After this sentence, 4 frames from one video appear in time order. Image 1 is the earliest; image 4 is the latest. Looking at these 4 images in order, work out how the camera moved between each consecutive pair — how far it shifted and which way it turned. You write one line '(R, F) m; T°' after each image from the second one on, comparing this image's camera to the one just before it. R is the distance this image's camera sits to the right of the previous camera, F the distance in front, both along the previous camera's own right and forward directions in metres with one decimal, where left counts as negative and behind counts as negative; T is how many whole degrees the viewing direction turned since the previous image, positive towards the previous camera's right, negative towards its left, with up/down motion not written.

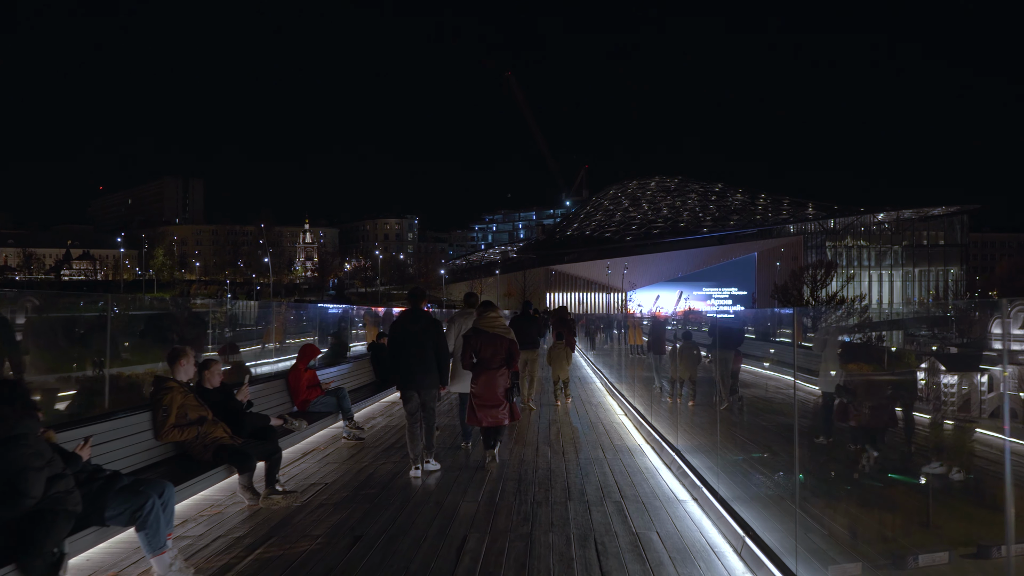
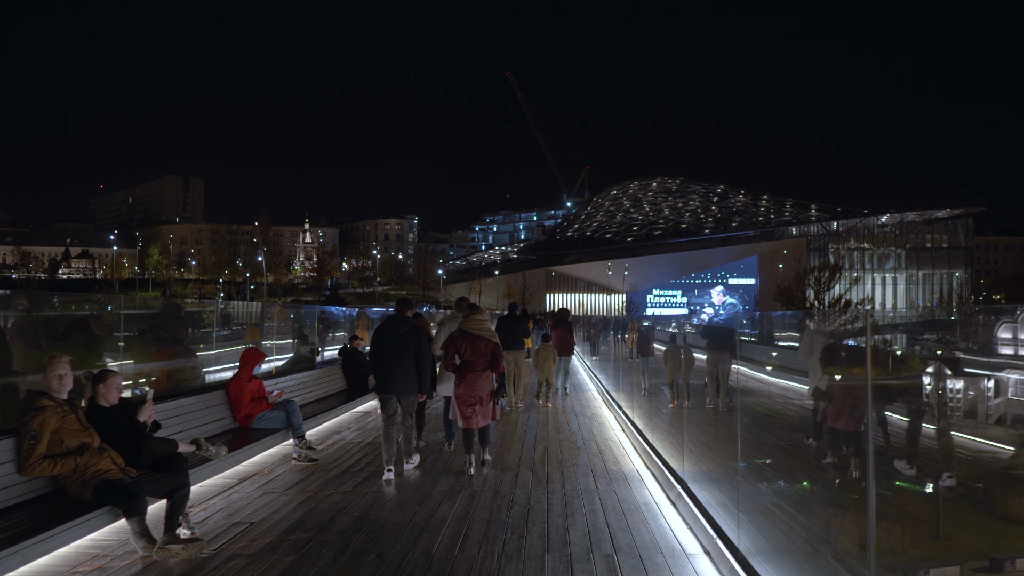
(+0.2, +1.2) m; 0°
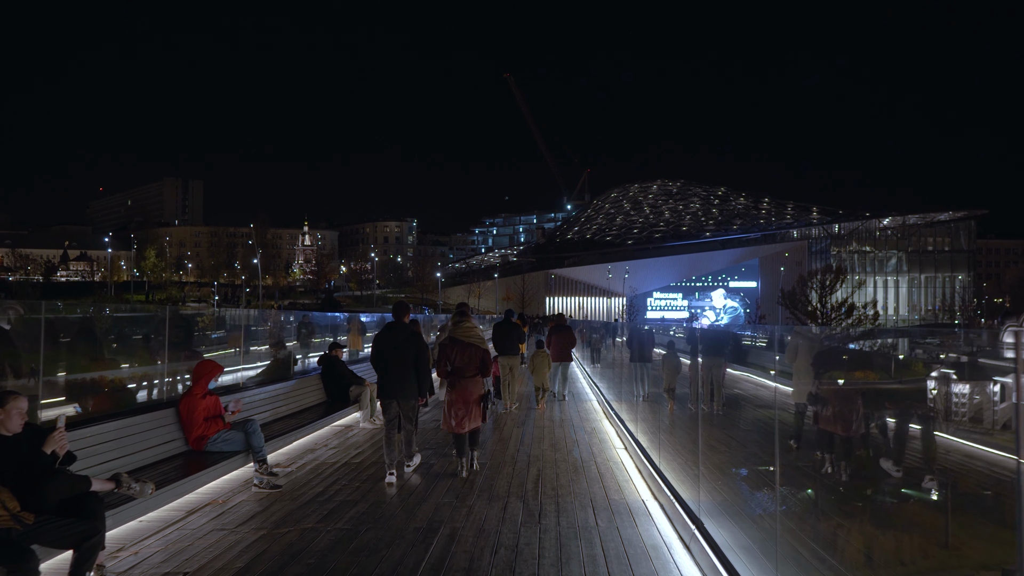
(+0.1, +0.9) m; 0°
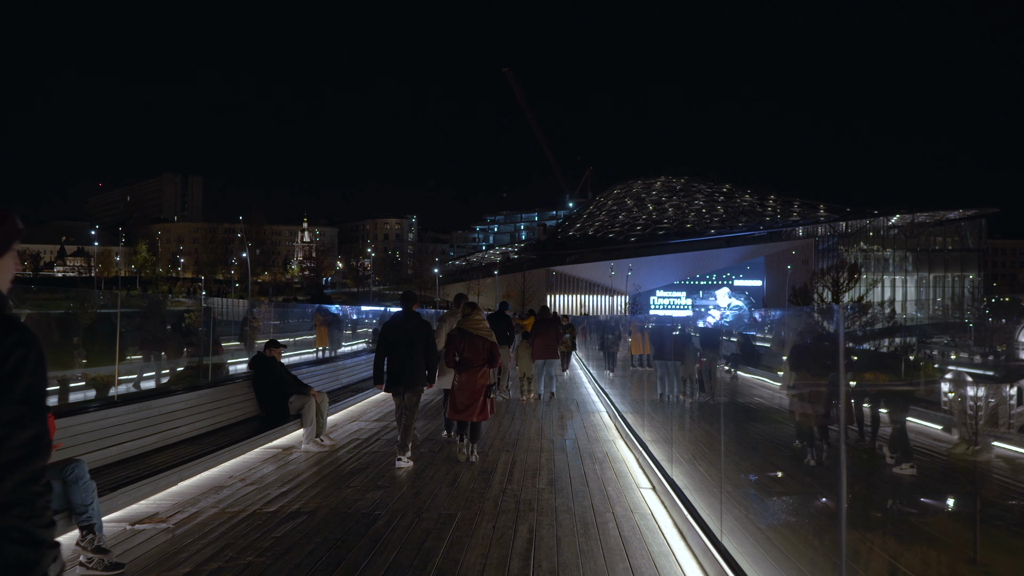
(+0.1, +2.4) m; 0°
